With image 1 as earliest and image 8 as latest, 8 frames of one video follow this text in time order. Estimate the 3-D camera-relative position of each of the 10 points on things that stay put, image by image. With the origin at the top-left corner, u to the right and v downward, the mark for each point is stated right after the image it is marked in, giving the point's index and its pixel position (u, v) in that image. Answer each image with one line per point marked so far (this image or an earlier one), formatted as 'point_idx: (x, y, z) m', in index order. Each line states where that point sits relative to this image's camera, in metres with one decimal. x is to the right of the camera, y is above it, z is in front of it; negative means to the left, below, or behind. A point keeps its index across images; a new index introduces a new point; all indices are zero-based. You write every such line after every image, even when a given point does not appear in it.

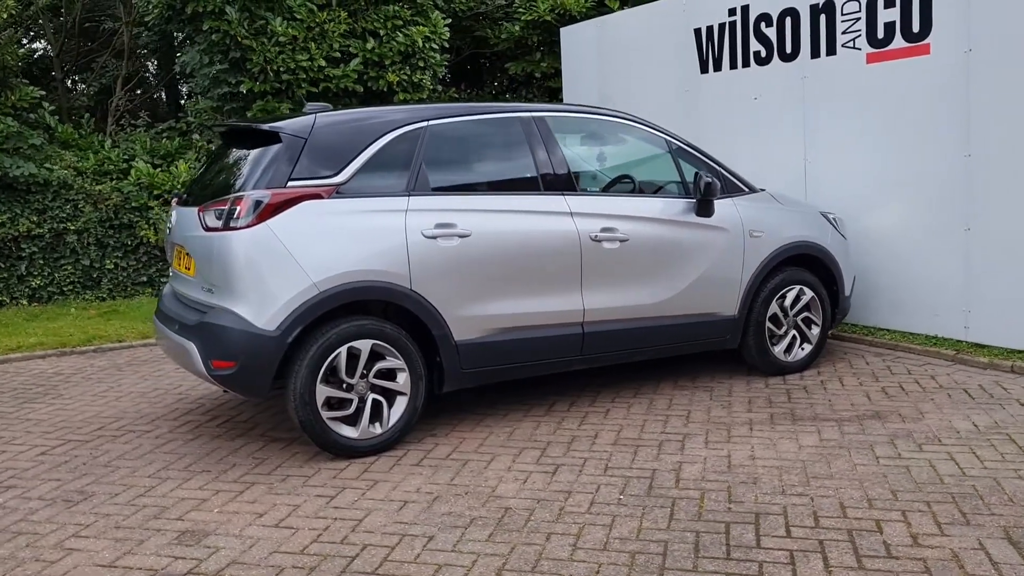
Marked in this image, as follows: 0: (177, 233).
0: (-1.8, +0.3, +4.9) m
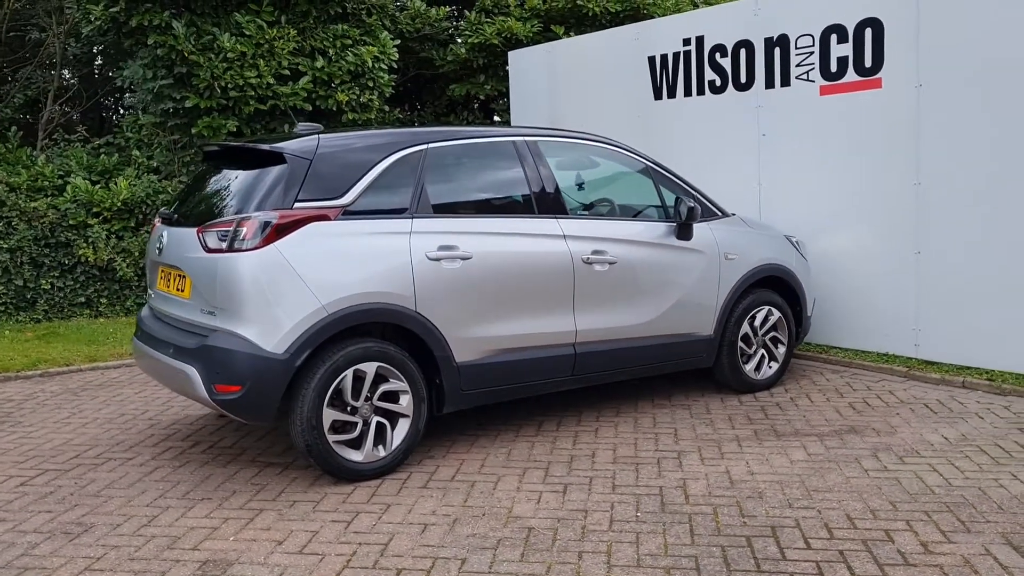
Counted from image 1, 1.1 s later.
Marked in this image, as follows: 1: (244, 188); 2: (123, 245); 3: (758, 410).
0: (-1.8, +0.2, +4.7) m
1: (-1.3, +0.5, +4.6) m
2: (-3.8, +0.4, +9.1) m
3: (+1.6, -0.8, +5.8) m
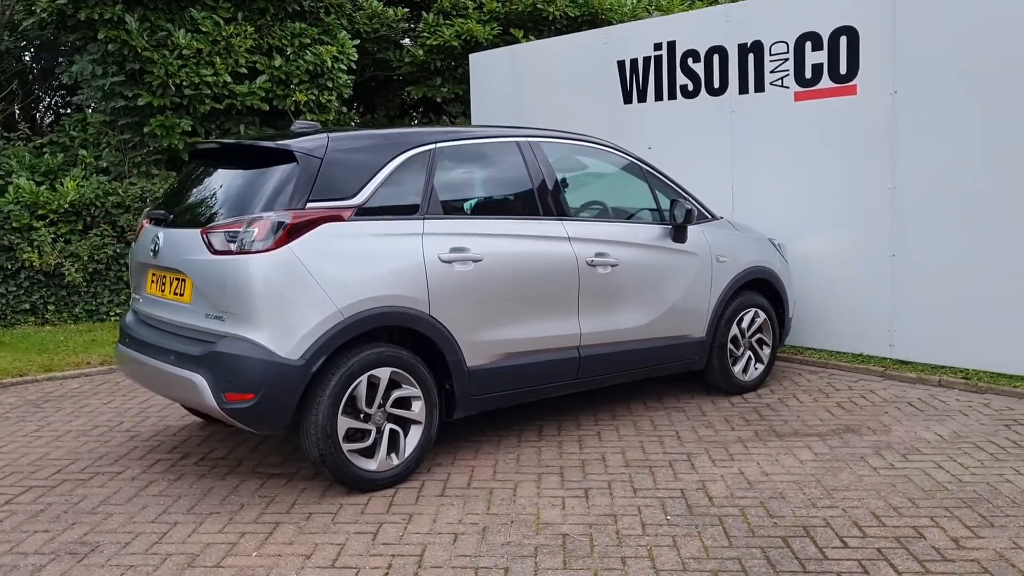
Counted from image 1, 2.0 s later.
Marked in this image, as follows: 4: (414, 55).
0: (-1.7, +0.2, +4.5) m
1: (-1.3, +0.5, +4.4) m
2: (-4.1, +0.4, +8.6) m
3: (+1.5, -0.8, +5.8) m
4: (-1.1, +2.7, +10.5) m
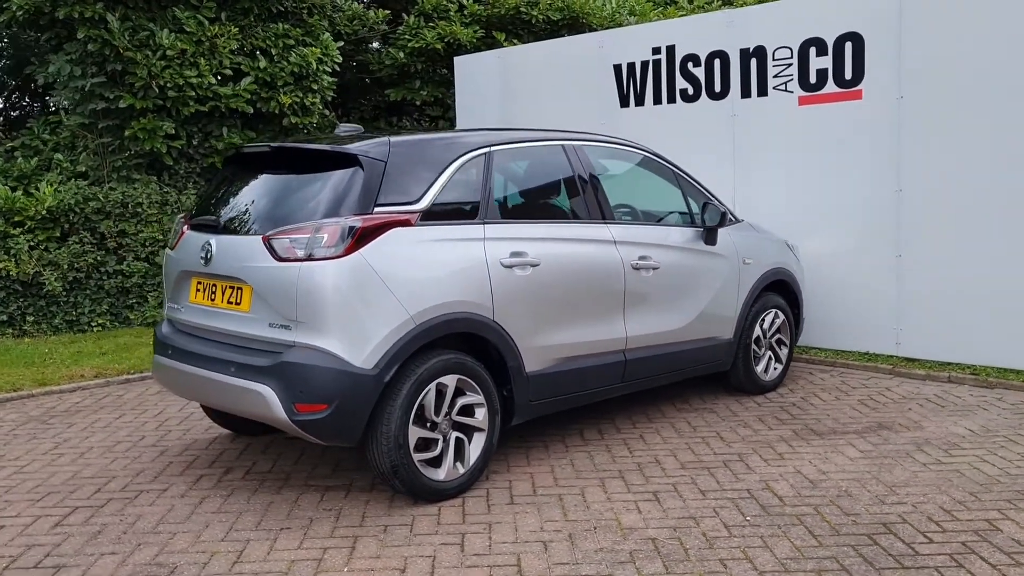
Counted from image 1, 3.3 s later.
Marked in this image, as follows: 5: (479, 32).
0: (-1.4, +0.1, +4.3) m
1: (-0.9, +0.4, +4.2) m
2: (-4.1, +0.3, +8.3) m
3: (+1.7, -0.8, +5.9) m
4: (-1.3, +2.6, +10.4) m
5: (-0.4, +2.9, +10.4) m
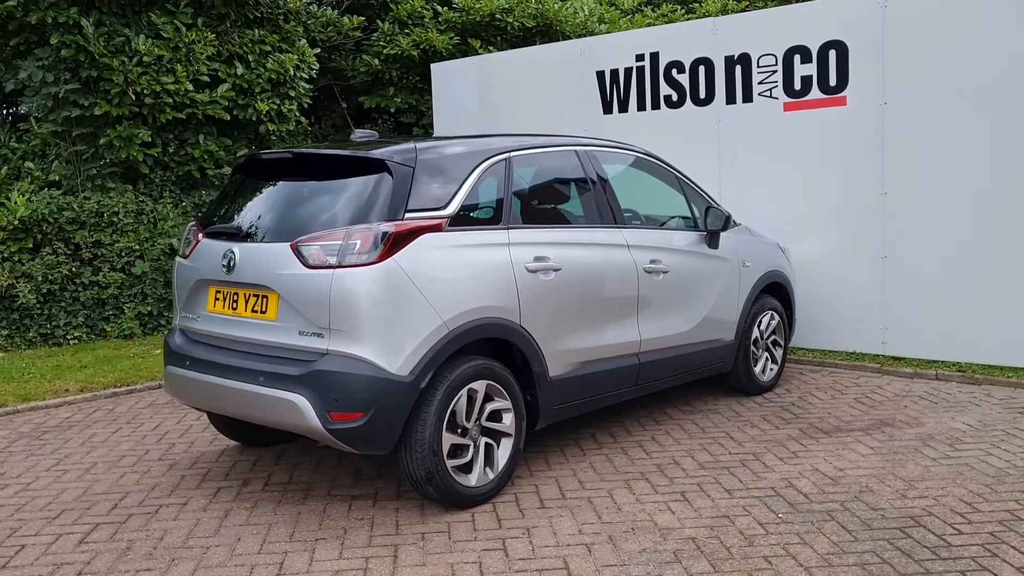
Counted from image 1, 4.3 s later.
0: (-1.3, +0.1, +4.3) m
1: (-0.8, +0.4, +4.2) m
2: (-4.3, +0.2, +8.0) m
3: (+1.8, -0.8, +6.0) m
4: (-1.6, +2.5, +10.3) m
5: (-0.6, +2.8, +10.4) m
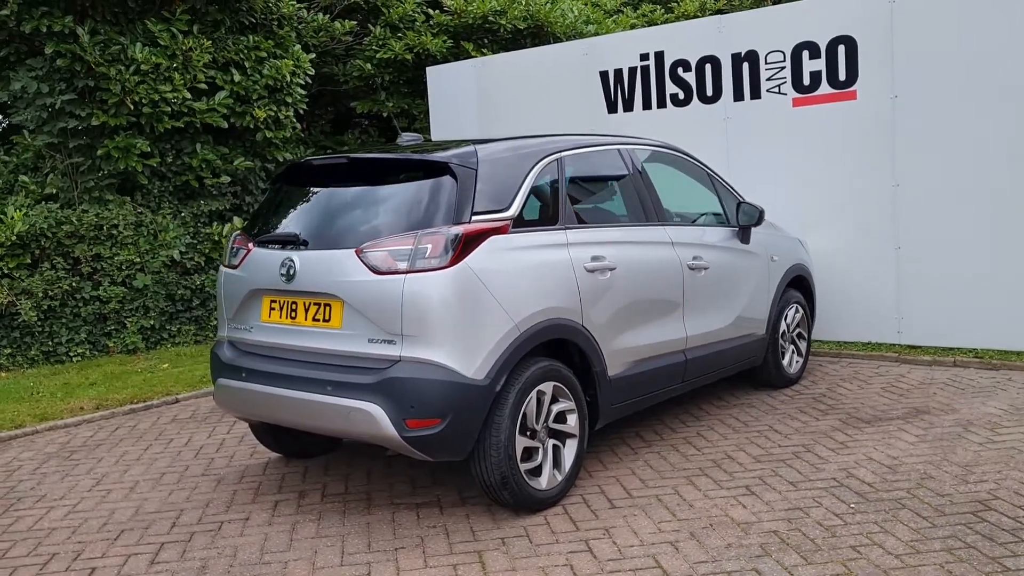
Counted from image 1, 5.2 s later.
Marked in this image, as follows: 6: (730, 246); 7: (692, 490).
0: (-1.0, 0.0, +4.2) m
1: (-0.5, +0.4, +4.2) m
2: (-4.1, 0.0, +7.8) m
3: (+2.0, -0.8, +6.1) m
4: (-1.7, +2.4, +10.2) m
5: (-0.7, +2.8, +10.4) m
6: (+1.4, +0.3, +5.8) m
7: (+0.9, -1.0, +4.5) m
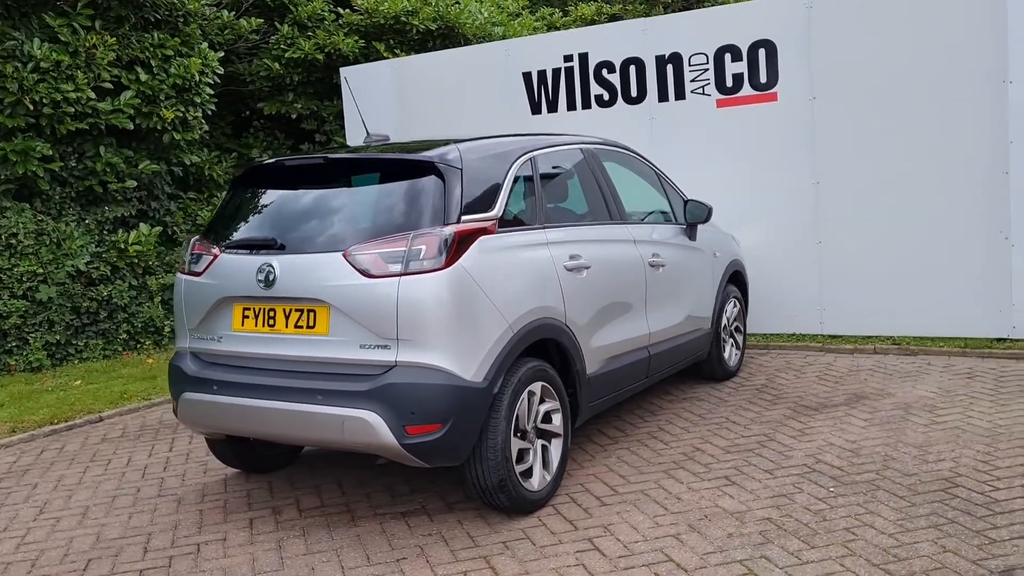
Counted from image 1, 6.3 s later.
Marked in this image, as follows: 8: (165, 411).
0: (-1.0, 0.0, +4.0) m
1: (-0.6, +0.4, +4.0) m
2: (-4.6, -0.1, +7.1) m
3: (+1.7, -0.7, +6.3) m
4: (-2.6, +2.4, +9.9) m
5: (-1.7, +2.7, +10.2) m
6: (+1.1, +0.3, +5.9) m
7: (+0.8, -1.0, +4.5) m
8: (-2.6, -0.9, +6.8) m
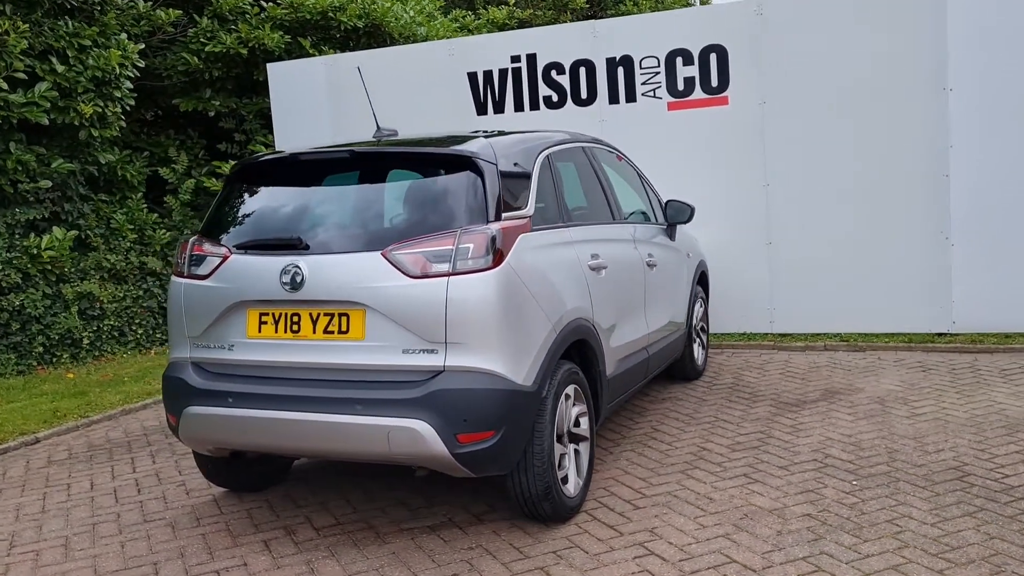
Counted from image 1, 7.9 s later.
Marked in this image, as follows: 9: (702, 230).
0: (-0.8, 0.0, +3.7) m
1: (-0.4, +0.4, +3.8) m
2: (-4.9, -0.2, +6.3) m
3: (+1.5, -0.7, +6.4) m
4: (-3.2, +2.3, +9.3) m
5: (-2.4, +2.7, +9.7) m
6: (+1.0, +0.3, +5.9) m
7: (+0.9, -1.0, +4.5) m
8: (-2.7, -1.0, +6.2) m
9: (+1.6, +0.5, +7.9) m
